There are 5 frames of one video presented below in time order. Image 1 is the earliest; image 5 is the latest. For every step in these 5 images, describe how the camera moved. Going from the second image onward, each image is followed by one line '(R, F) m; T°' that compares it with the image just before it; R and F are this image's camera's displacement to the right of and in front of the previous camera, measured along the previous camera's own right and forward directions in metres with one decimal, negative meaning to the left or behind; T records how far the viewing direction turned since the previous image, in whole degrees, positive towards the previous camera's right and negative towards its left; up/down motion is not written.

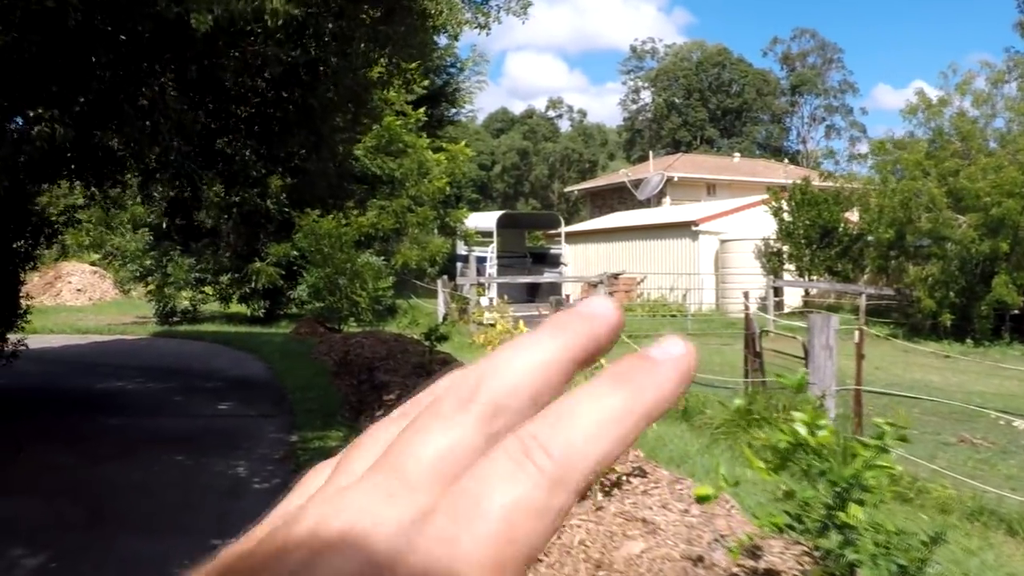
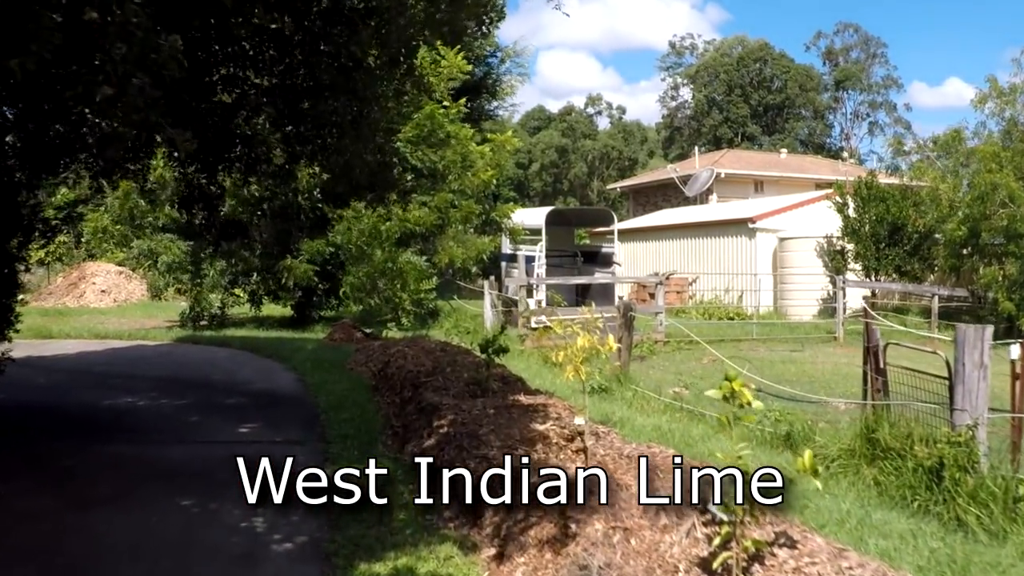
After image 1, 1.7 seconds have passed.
(-0.3, +1.4) m; -2°
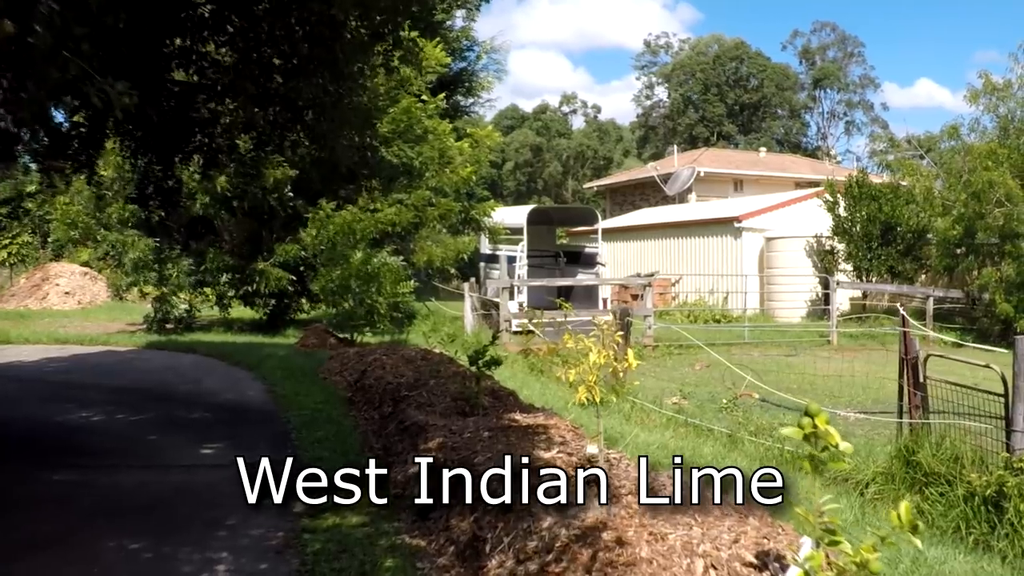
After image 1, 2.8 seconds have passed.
(-0.1, +0.8) m; +2°
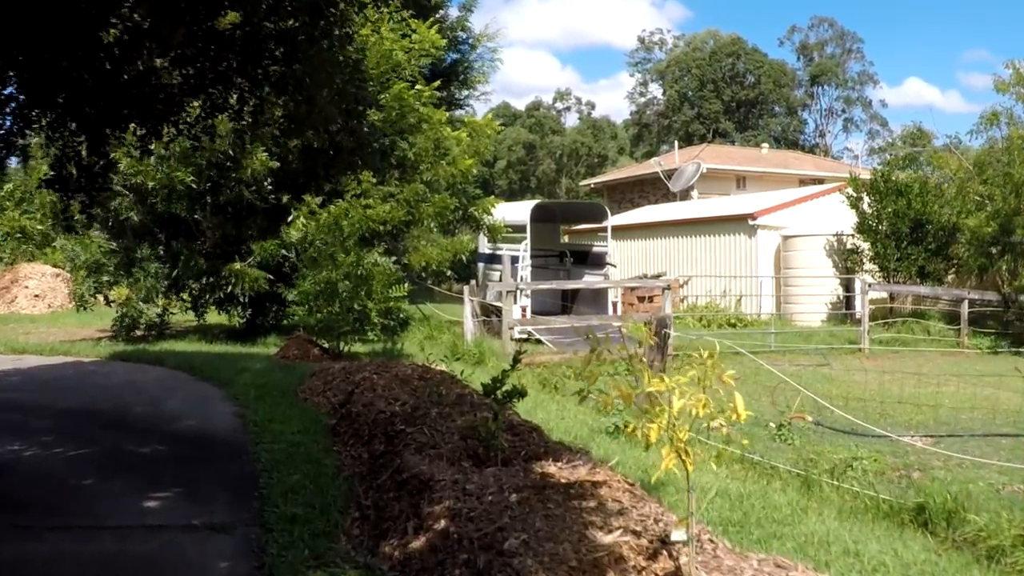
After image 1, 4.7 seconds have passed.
(-0.2, +1.5) m; +1°
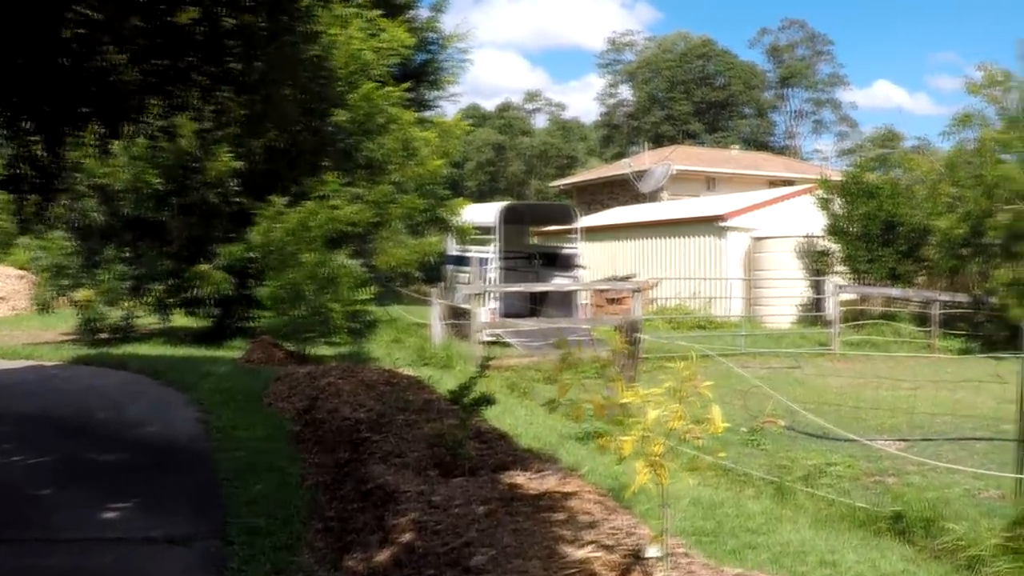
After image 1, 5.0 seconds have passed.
(0.0, +0.1) m; +2°
